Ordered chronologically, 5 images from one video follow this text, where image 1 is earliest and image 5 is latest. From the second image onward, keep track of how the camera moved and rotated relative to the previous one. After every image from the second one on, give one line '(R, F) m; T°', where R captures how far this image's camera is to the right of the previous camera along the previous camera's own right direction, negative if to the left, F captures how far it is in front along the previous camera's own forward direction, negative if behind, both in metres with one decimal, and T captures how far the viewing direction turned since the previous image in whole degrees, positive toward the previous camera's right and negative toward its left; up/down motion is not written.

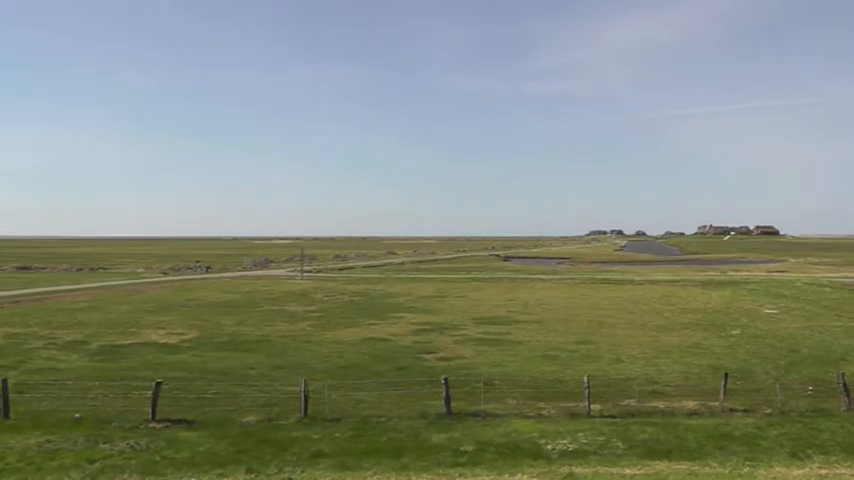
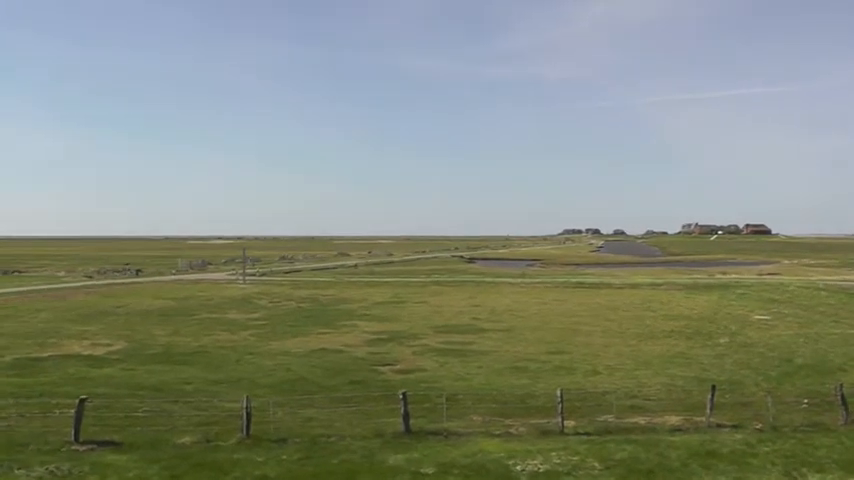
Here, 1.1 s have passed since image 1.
(+1.6, +4.1) m; +1°
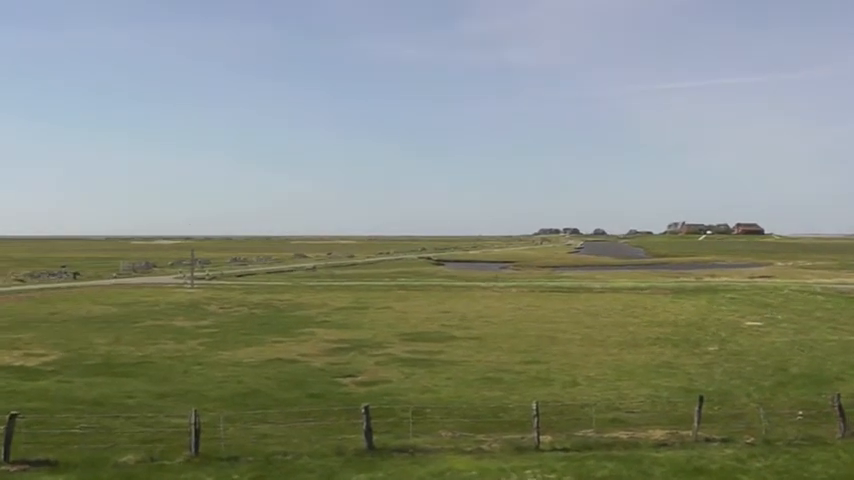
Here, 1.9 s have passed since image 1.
(+1.2, +3.0) m; +1°
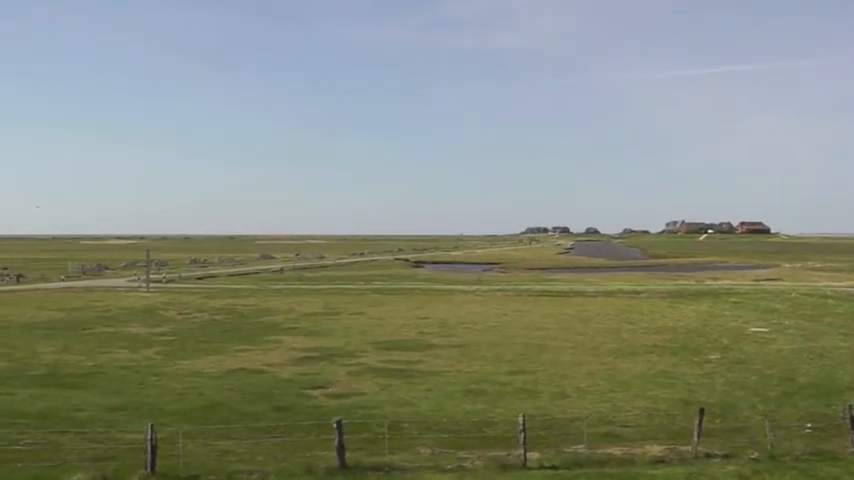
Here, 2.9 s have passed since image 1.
(+0.8, +2.8) m; 0°
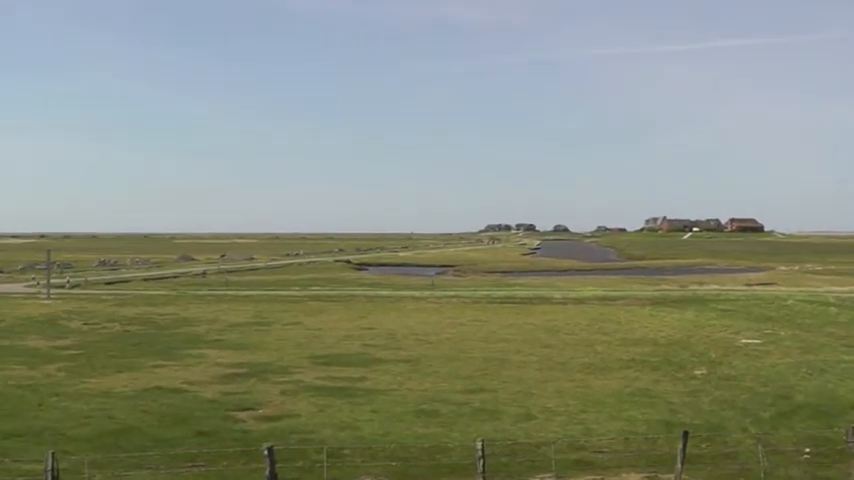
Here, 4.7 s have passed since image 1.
(+1.6, +4.1) m; +1°
